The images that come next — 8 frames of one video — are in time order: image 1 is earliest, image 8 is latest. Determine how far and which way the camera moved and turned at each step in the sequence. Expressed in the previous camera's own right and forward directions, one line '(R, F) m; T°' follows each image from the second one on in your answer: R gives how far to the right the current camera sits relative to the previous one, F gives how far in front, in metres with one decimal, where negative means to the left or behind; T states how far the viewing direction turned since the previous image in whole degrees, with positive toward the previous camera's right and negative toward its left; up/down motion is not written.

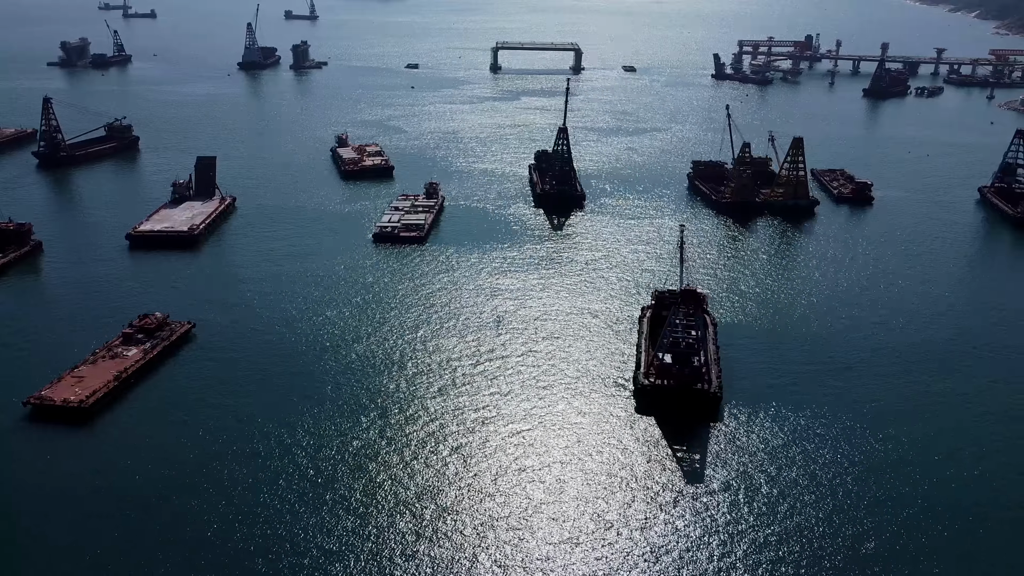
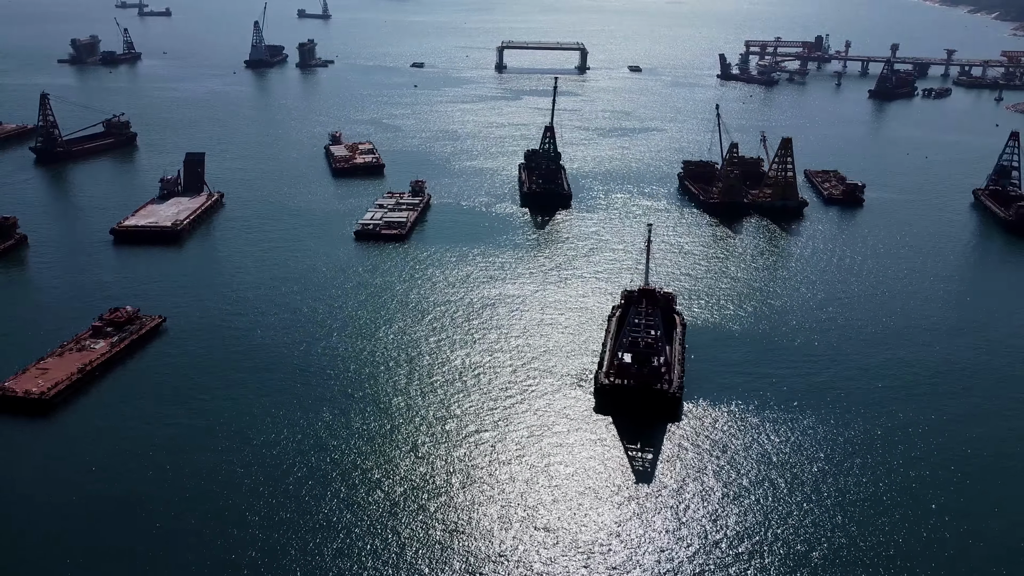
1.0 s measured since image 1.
(+1.1, 0.0) m; -1°
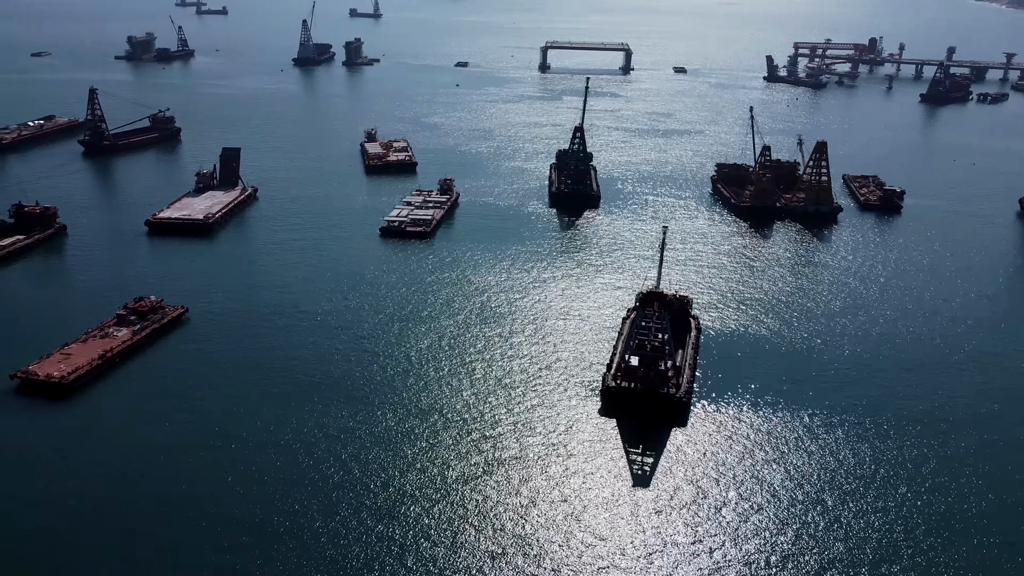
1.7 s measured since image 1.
(+0.8, 0.0) m; -3°
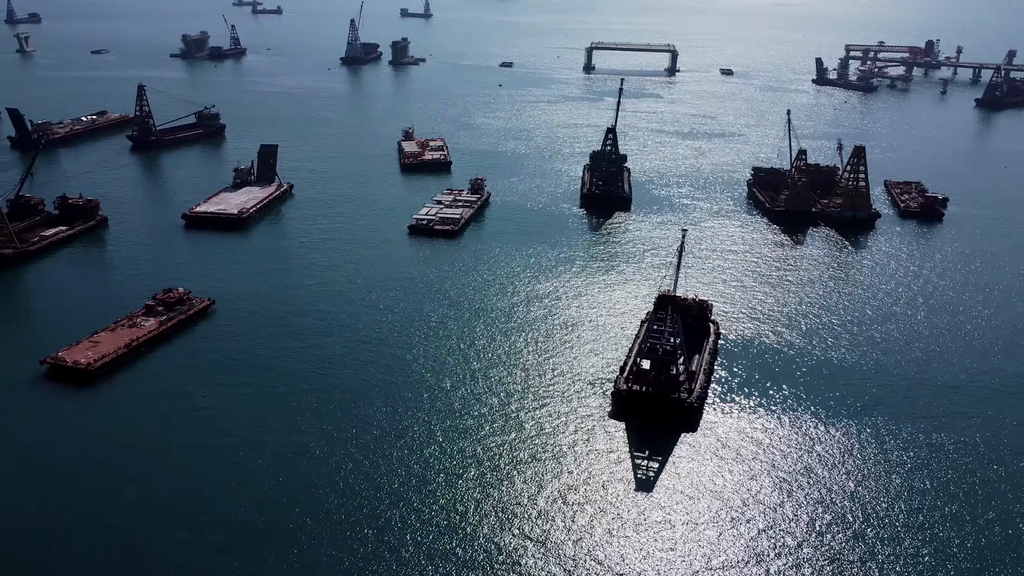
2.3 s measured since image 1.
(+0.7, 0.0) m; -3°
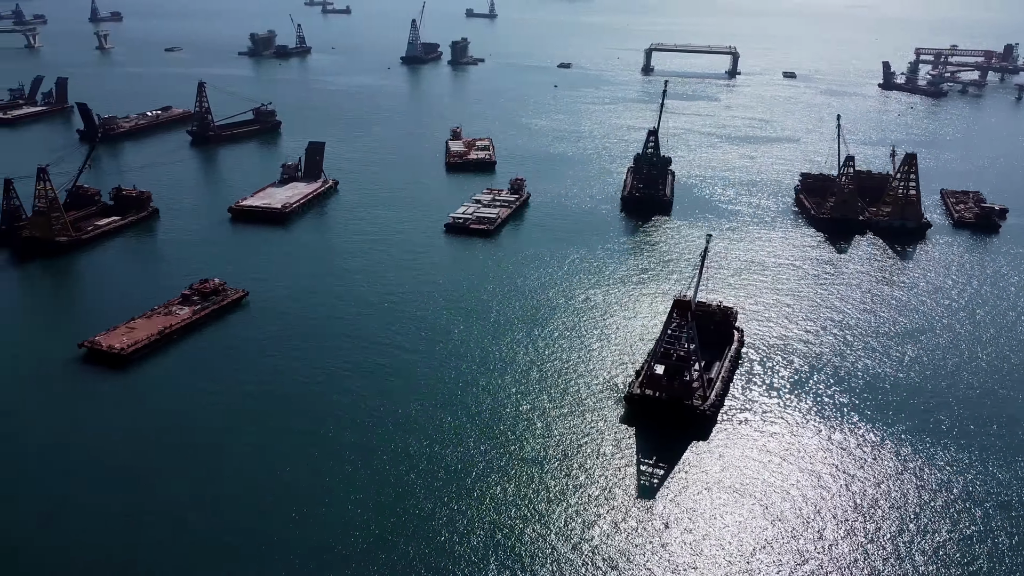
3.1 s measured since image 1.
(+0.9, 0.0) m; -4°
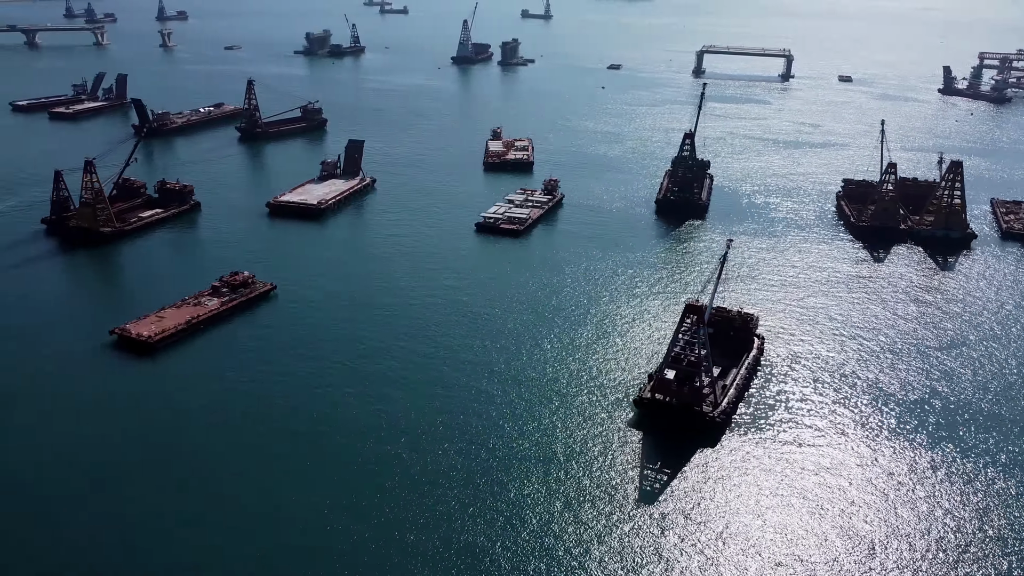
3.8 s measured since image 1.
(+0.8, 0.0) m; -4°
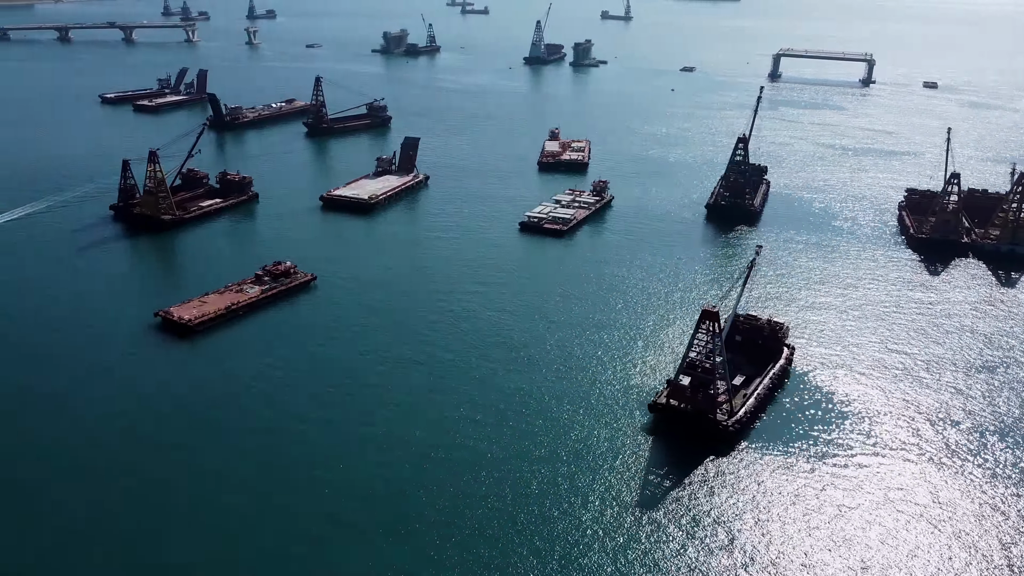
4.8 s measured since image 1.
(+1.2, 0.0) m; -5°
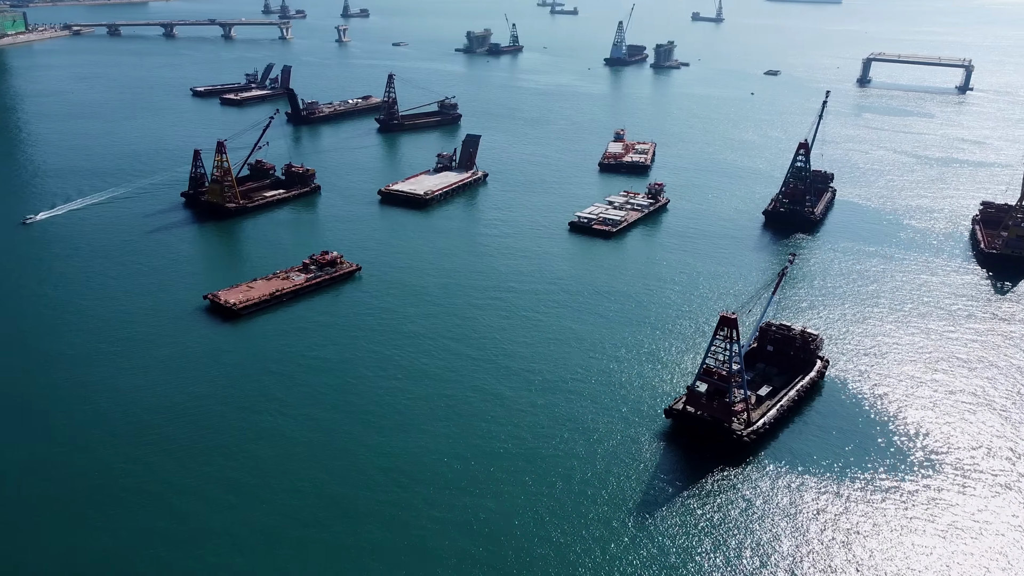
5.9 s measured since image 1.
(+1.3, 0.0) m; -6°
